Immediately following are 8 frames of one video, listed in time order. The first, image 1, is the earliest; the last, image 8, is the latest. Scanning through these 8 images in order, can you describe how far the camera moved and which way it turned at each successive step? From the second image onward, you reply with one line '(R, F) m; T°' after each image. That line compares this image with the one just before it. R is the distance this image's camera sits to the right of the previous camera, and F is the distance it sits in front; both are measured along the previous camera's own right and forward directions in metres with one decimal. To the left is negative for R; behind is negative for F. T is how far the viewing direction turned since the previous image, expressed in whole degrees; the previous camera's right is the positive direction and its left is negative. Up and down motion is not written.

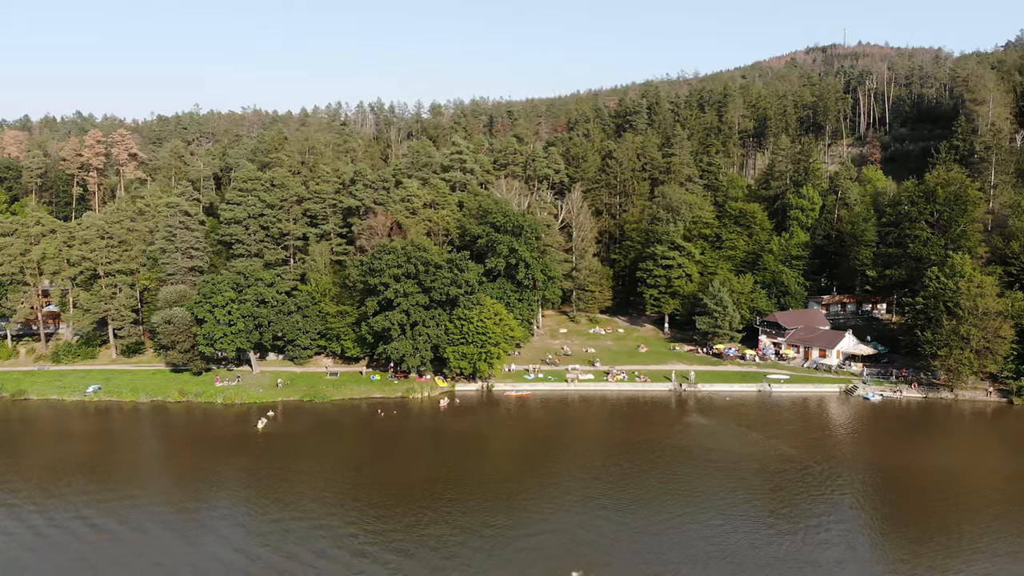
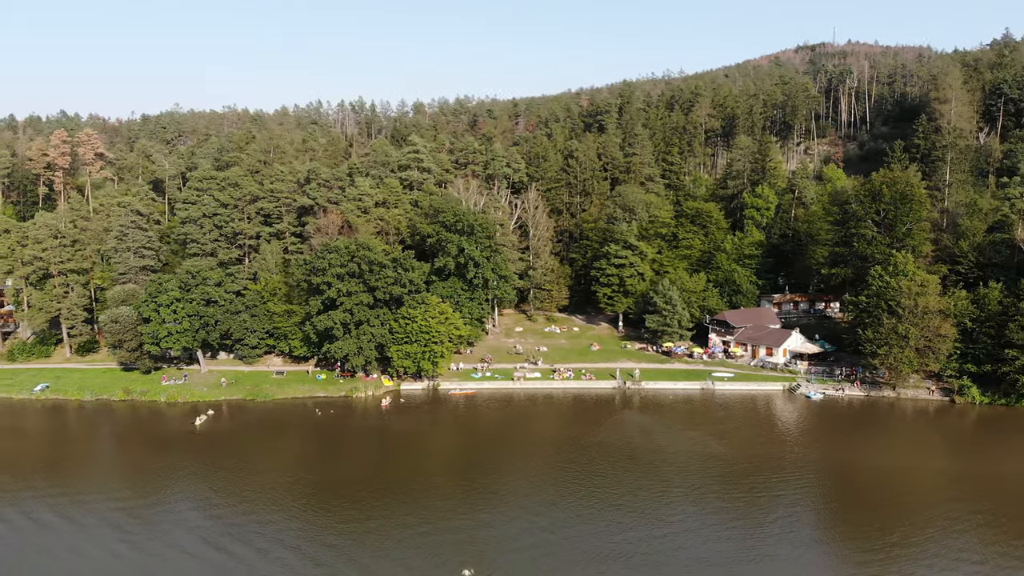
(+4.5, -0.2) m; 0°
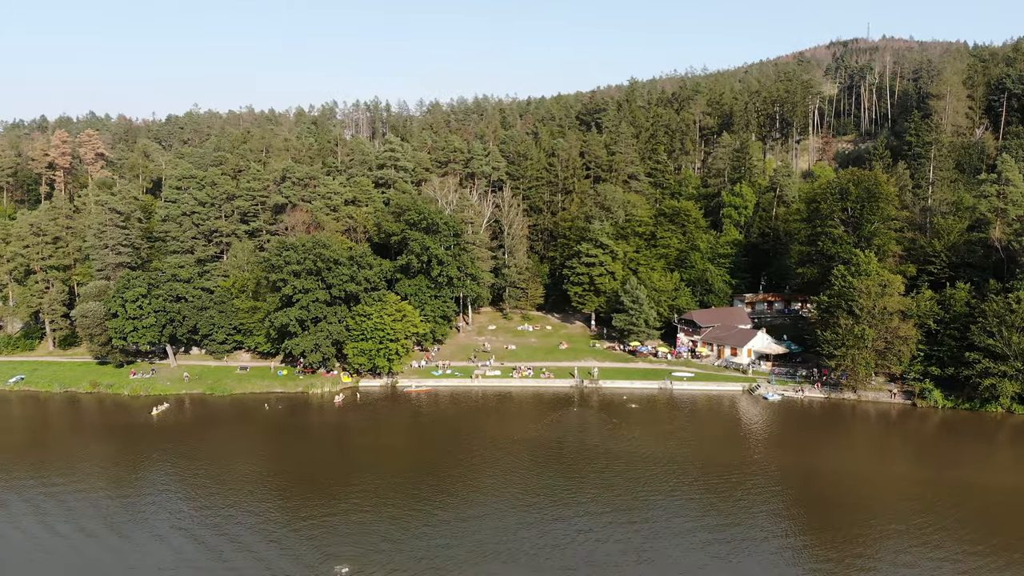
(+6.7, +0.1) m; -3°
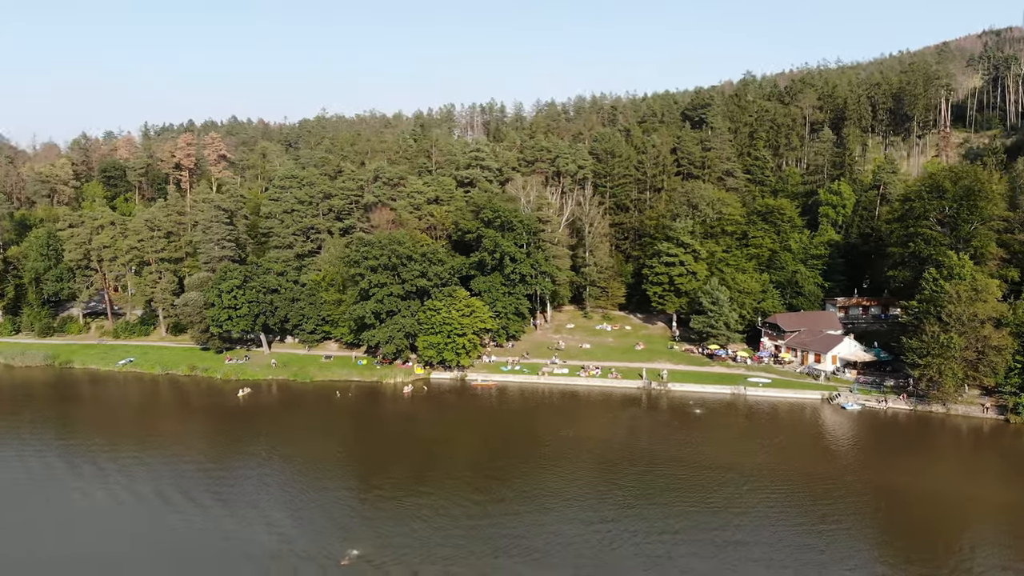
(+5.2, +0.4) m; -9°
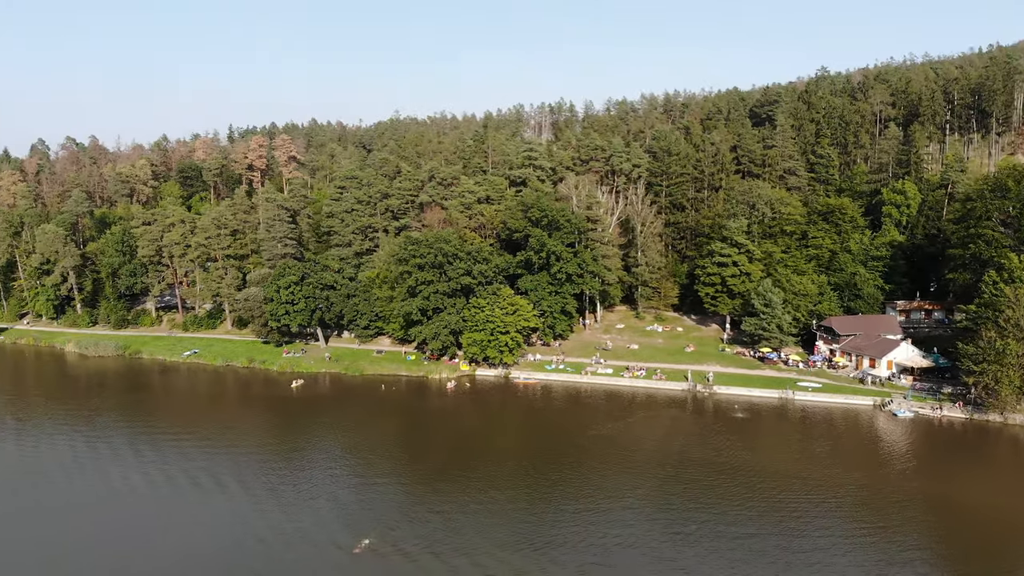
(+2.9, -0.2) m; -6°
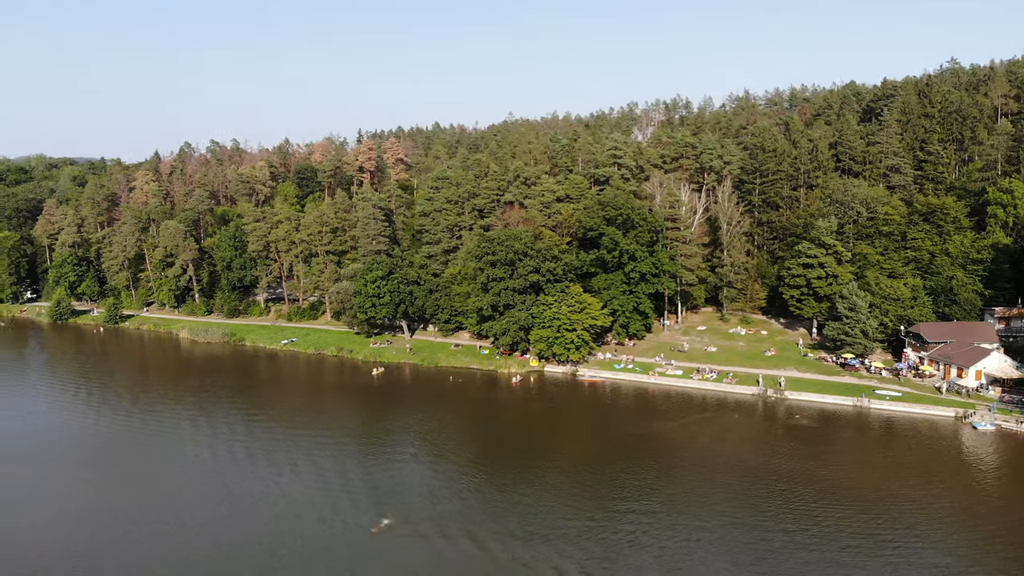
(+5.2, -0.7) m; -9°
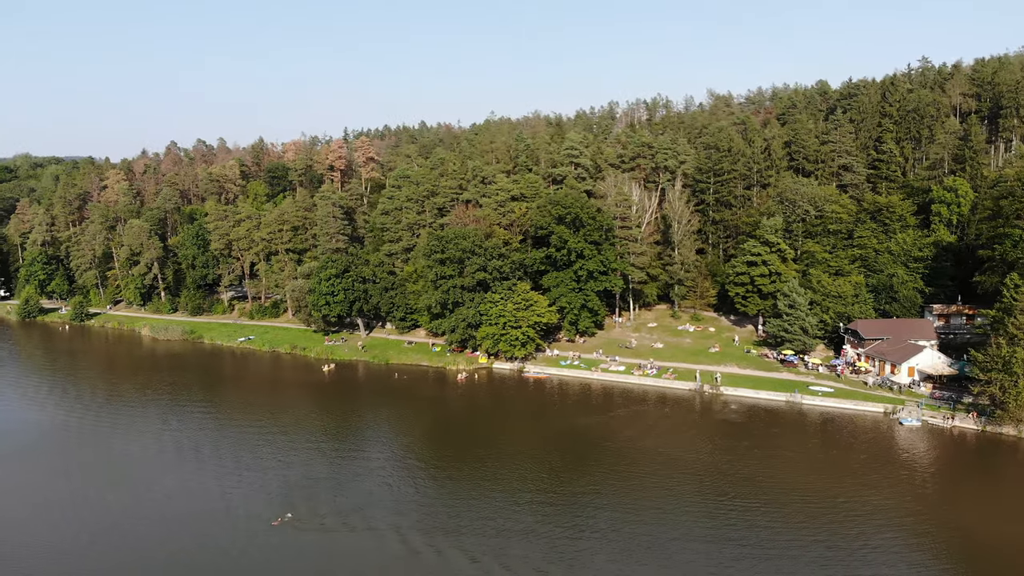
(+4.5, -0.8) m; 0°
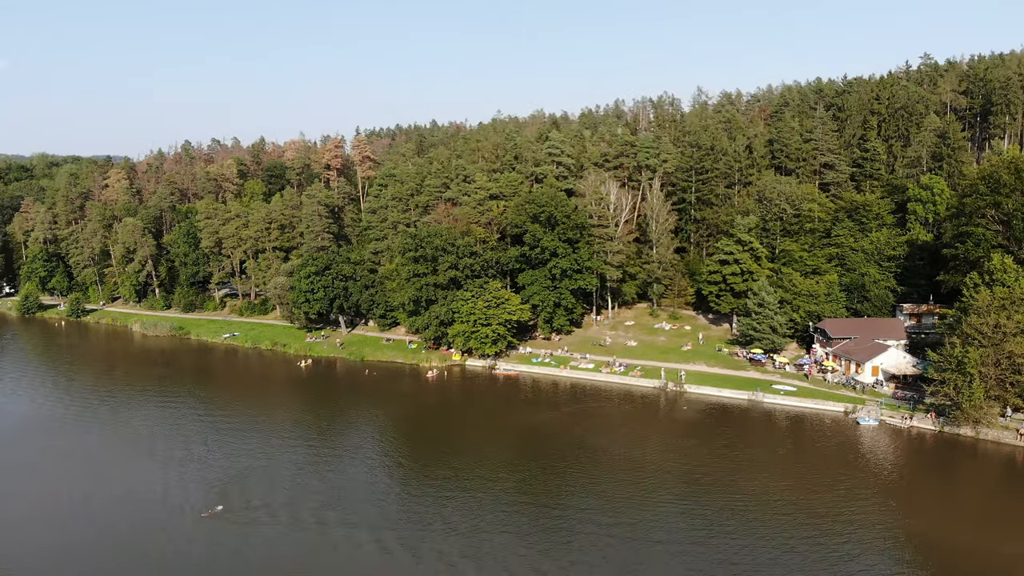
(+4.5, -0.5) m; -2°
